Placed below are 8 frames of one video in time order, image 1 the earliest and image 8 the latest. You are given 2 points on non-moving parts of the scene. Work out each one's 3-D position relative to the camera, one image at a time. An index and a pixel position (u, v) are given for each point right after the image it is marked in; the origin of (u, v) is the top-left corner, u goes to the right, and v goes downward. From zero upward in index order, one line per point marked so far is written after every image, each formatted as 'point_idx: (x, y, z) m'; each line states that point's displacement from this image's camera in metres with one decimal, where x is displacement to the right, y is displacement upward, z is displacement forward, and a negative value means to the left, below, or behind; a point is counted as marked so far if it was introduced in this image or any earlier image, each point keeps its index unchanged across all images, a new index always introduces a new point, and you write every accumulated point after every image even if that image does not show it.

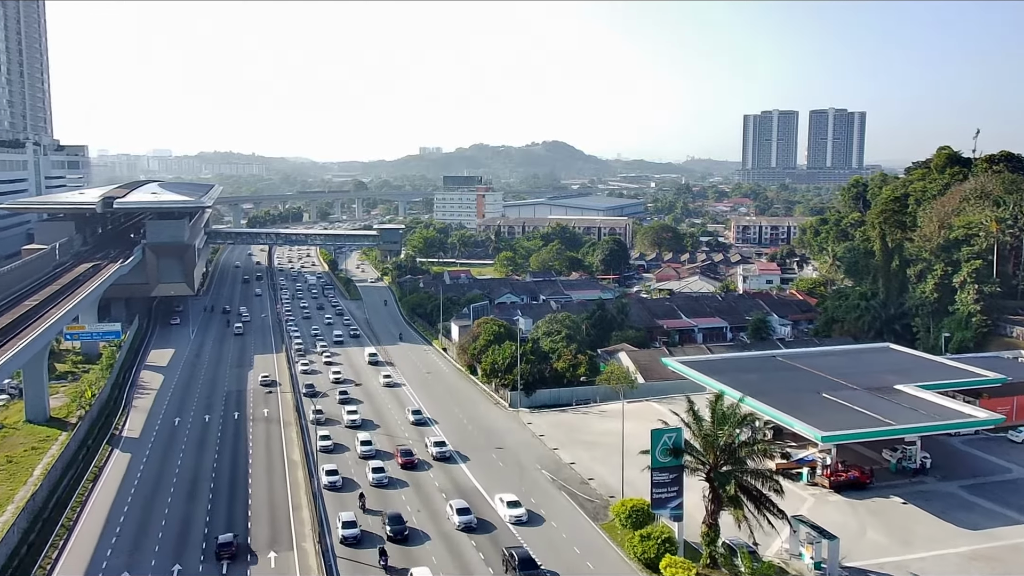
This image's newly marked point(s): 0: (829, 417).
0: (+6.1, -2.5, +16.3) m
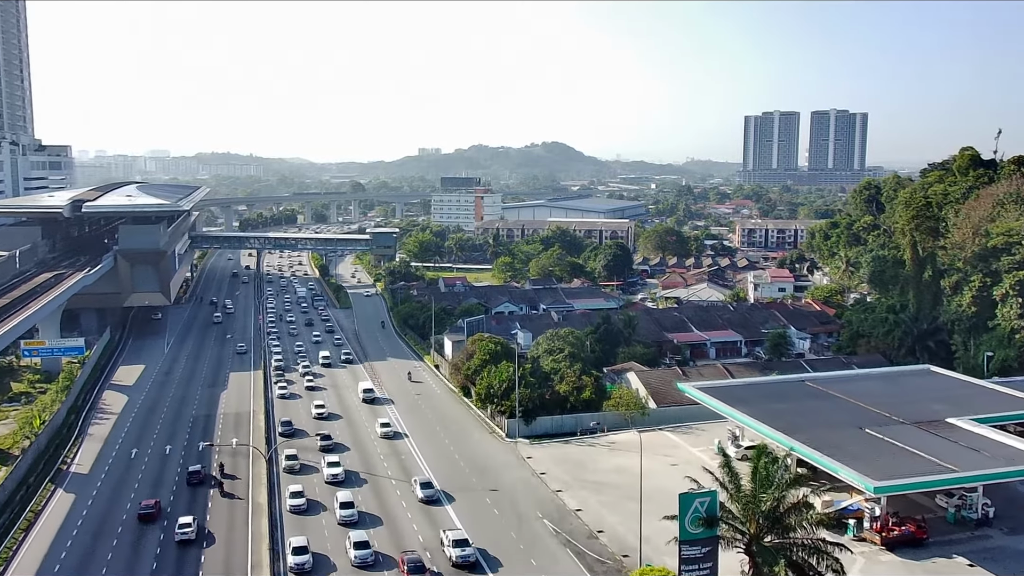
0: (+6.0, -2.8, +14.0) m
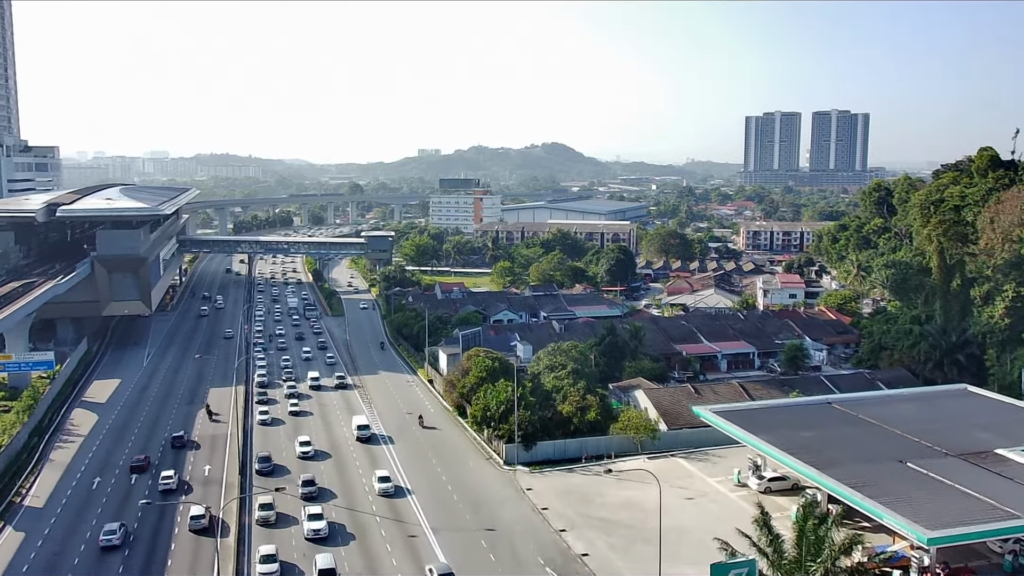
0: (+6.0, -3.1, +12.3) m
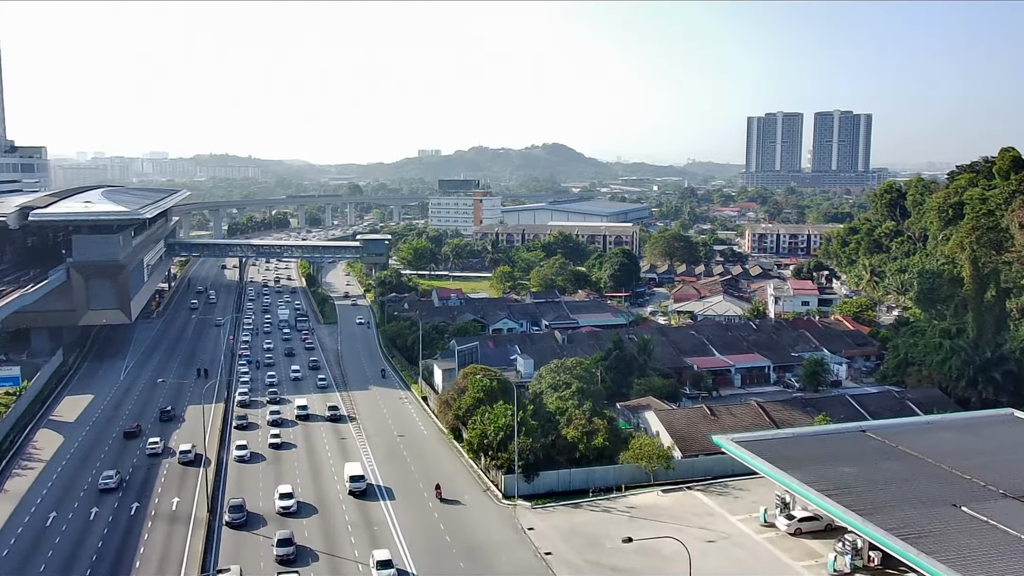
0: (+6.0, -3.4, +10.6) m
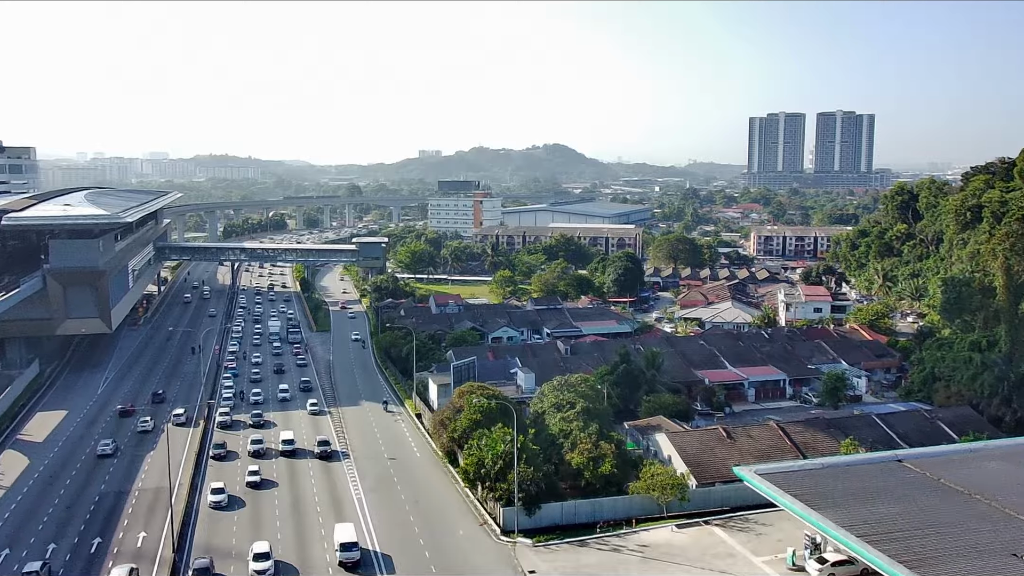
0: (+6.0, -3.6, +9.1) m
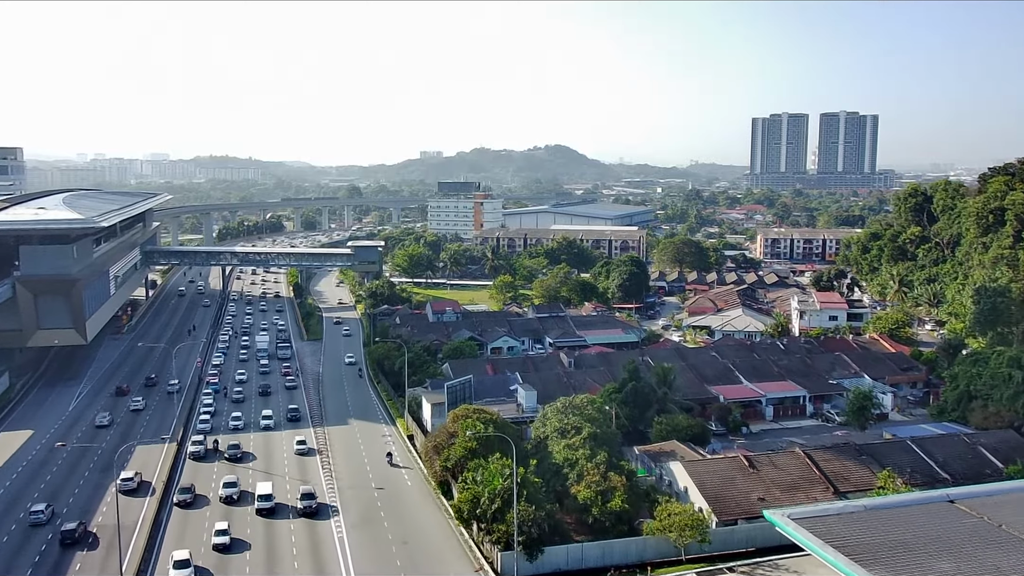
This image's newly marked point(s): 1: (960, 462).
0: (+5.9, -3.9, +7.4) m
1: (+8.9, -3.4, +17.1) m
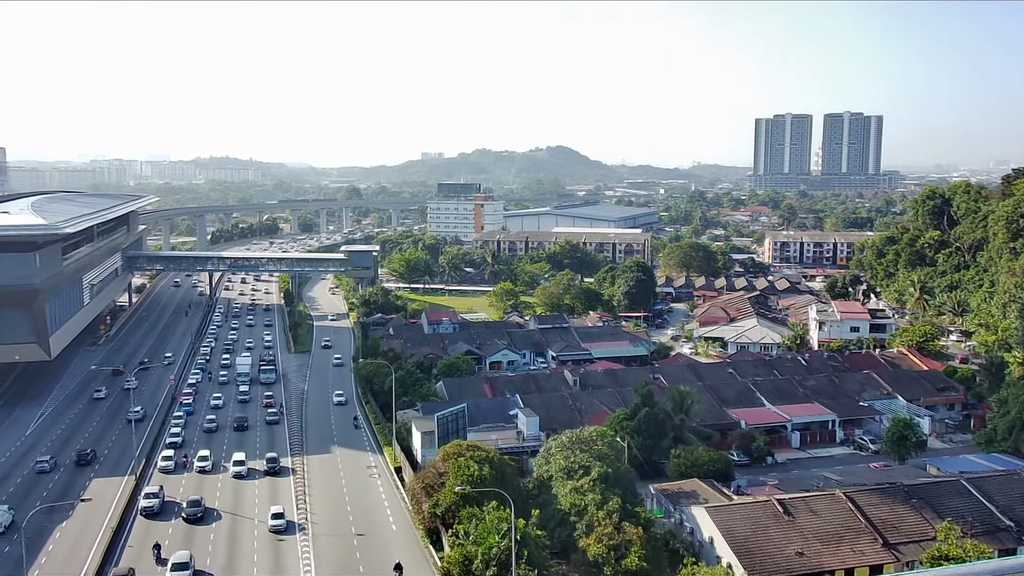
0: (+5.9, -4.2, +5.2) m
1: (+8.9, -3.8, +14.9) m
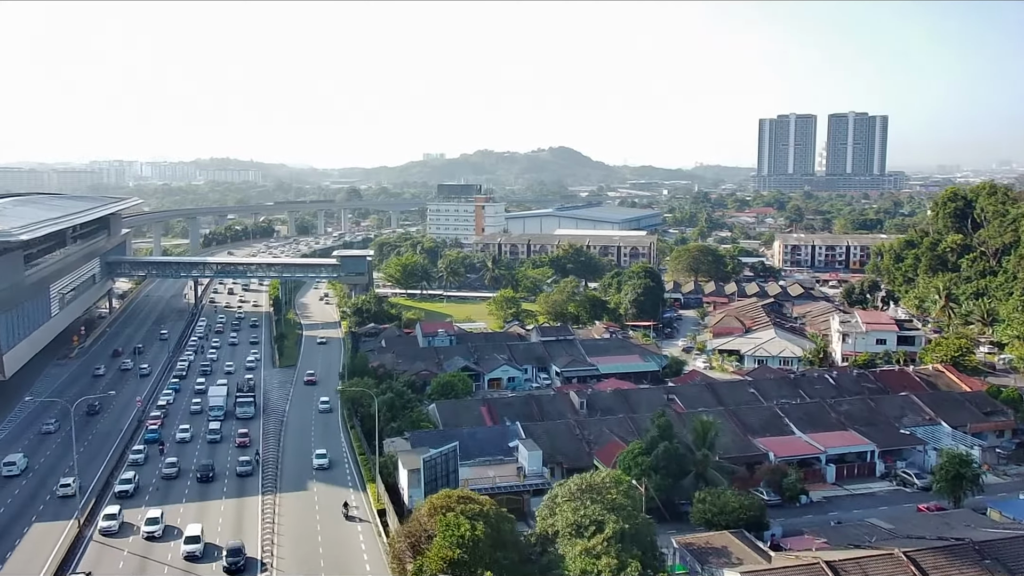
0: (+5.9, -4.5, +2.9) m
1: (+8.9, -4.1, +12.6) m
